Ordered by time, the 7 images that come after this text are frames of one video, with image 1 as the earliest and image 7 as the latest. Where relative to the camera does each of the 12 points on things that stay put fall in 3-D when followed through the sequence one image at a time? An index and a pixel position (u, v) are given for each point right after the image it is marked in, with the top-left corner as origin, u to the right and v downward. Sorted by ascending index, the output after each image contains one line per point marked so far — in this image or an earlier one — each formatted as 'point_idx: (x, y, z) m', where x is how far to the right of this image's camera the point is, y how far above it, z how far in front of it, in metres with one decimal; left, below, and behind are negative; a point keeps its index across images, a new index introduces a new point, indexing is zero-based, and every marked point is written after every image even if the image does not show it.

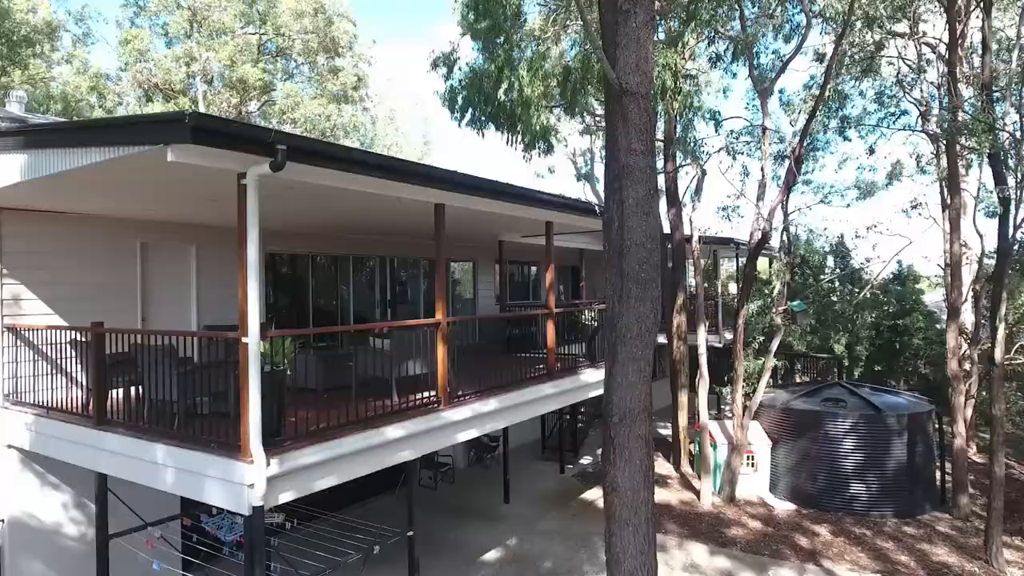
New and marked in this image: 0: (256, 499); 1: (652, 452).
0: (-1.8, -1.5, +4.7) m
1: (+0.8, -1.0, +3.8) m
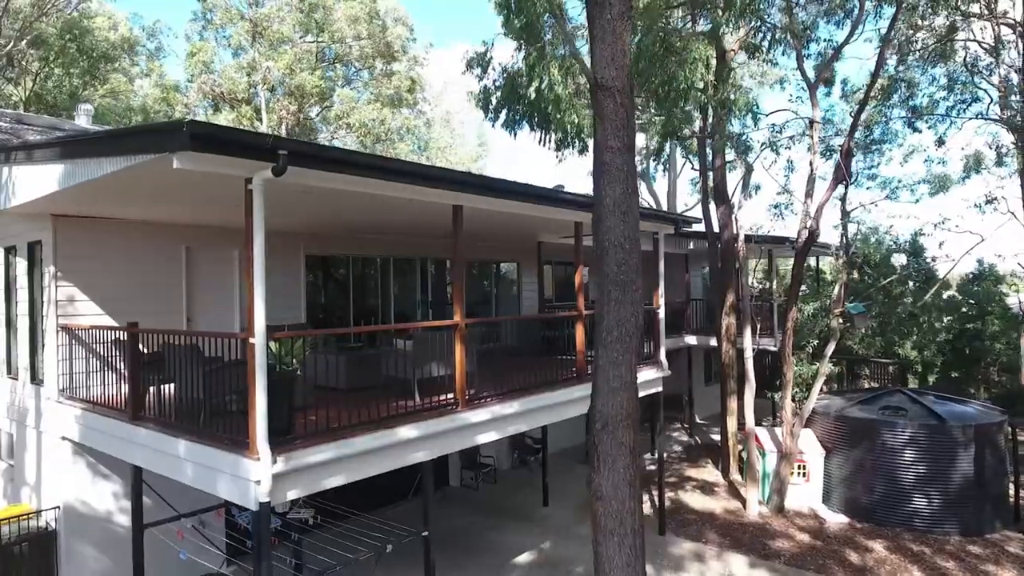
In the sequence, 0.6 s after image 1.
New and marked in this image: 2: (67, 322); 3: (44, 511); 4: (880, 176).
0: (-1.8, -1.5, +4.8) m
1: (+0.7, -1.0, +3.7) m
2: (-5.3, -0.4, +7.7) m
3: (-5.6, -2.7, +7.8) m
4: (+8.1, +2.4, +14.1) m
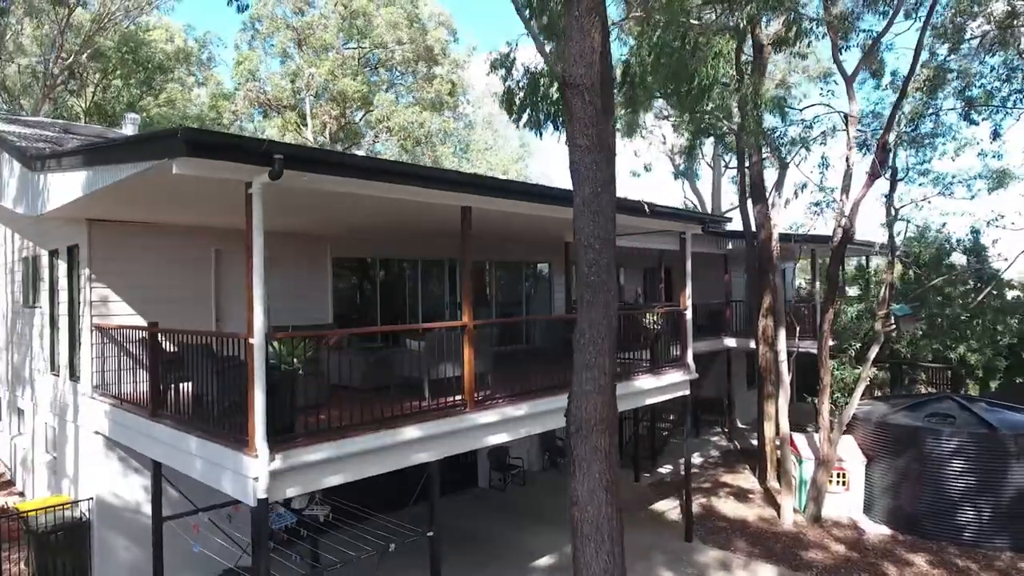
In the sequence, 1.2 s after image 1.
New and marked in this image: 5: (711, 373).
0: (-1.9, -1.5, +4.9) m
1: (+0.6, -1.0, +3.6) m
2: (-5.1, -0.4, +8.0) m
3: (-5.4, -2.7, +8.1) m
4: (+8.7, +2.4, +13.4) m
5: (+5.5, -2.4, +18.2) m
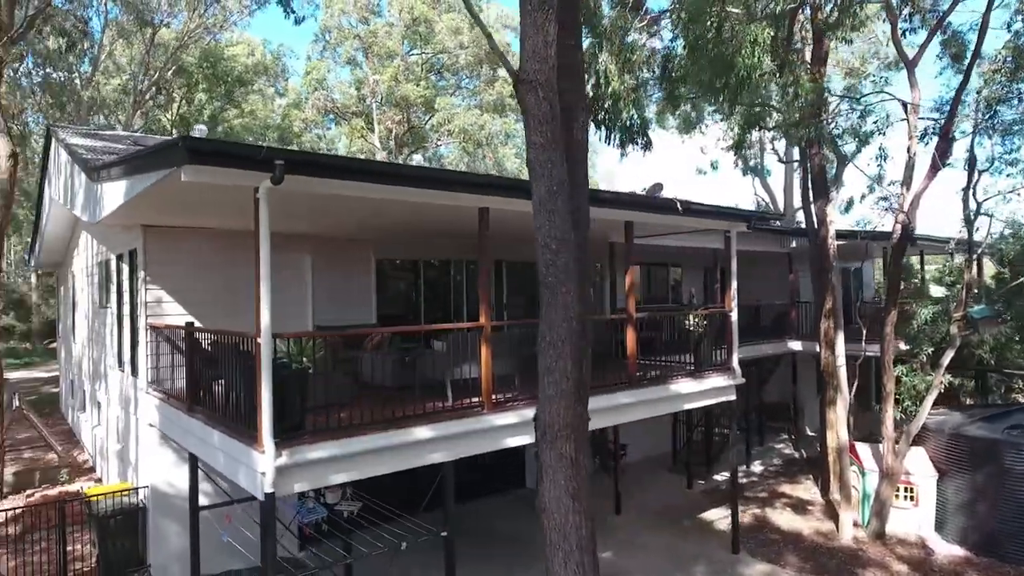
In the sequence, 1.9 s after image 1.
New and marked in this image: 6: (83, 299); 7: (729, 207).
0: (-1.9, -1.5, +5.0) m
1: (+0.4, -1.0, +3.5) m
2: (-4.7, -0.4, +8.6) m
3: (-5.0, -2.7, +8.7) m
4: (+9.6, +2.4, +12.3) m
5: (+7.1, -2.4, +17.4) m
6: (-8.6, -0.2, +13.0) m
7: (+3.1, +1.2, +9.3) m
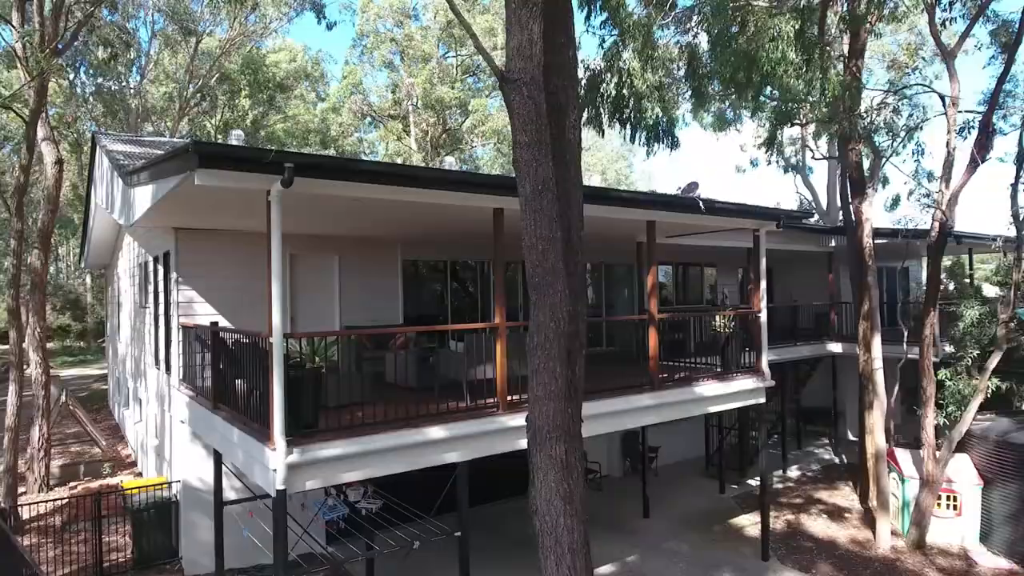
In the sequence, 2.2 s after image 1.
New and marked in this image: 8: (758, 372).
0: (-1.9, -1.5, +5.1) m
1: (+0.3, -1.0, +3.4) m
2: (-4.5, -0.5, +8.8) m
3: (-4.7, -2.7, +9.0) m
4: (+10.1, +2.4, +11.6) m
5: (+7.9, -2.4, +16.9) m
6: (-8.0, -0.2, +13.5) m
7: (+3.4, +1.2, +9.1) m
8: (+3.6, -1.2, +9.6) m
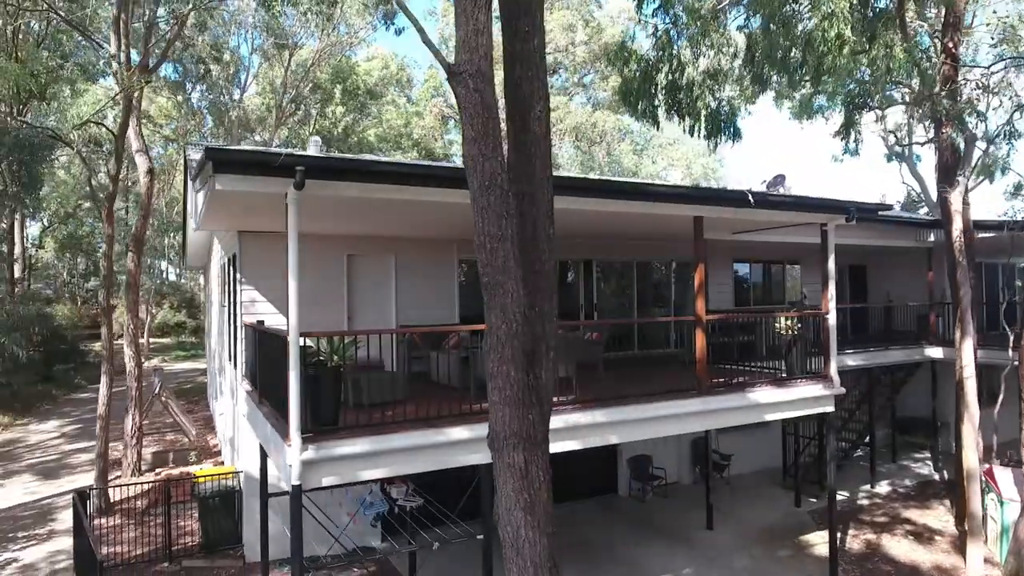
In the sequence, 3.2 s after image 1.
0: (-1.8, -1.5, +5.3) m
1: (+0.1, -1.0, +3.3) m
2: (-3.8, -0.5, +9.3) m
3: (-4.1, -2.7, +9.5) m
4: (+11.0, +2.4, +9.9) m
5: (+9.6, -2.4, +15.5) m
6: (-6.6, -0.2, +14.4) m
7: (+4.0, +1.2, +8.4) m
8: (+4.3, -1.2, +8.8) m
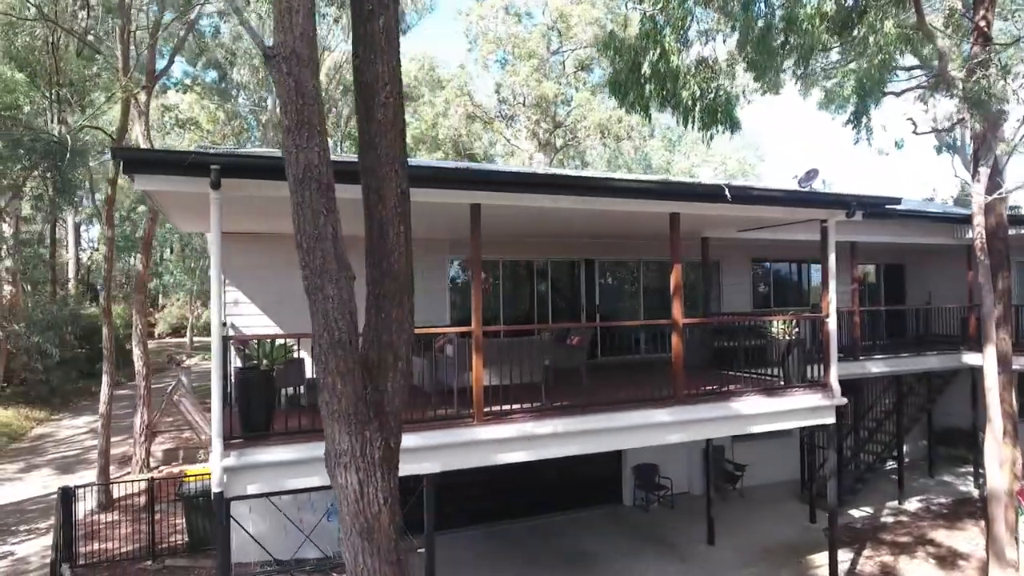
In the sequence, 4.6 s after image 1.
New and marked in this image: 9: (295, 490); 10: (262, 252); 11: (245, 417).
0: (-2.4, -1.6, +5.1) m
1: (-0.7, -1.0, +3.0) m
2: (-4.1, -0.5, +9.3) m
3: (-4.3, -2.7, +9.6) m
4: (+10.7, +2.4, +8.7) m
5: (+9.8, -2.4, +14.3) m
6: (-6.4, -0.2, +14.6) m
7: (+3.7, +1.2, +7.8) m
8: (+4.0, -1.2, +8.2) m
9: (-1.8, -1.7, +5.4) m
10: (-3.7, +0.6, +9.7) m
11: (-2.3, -1.1, +5.6) m
